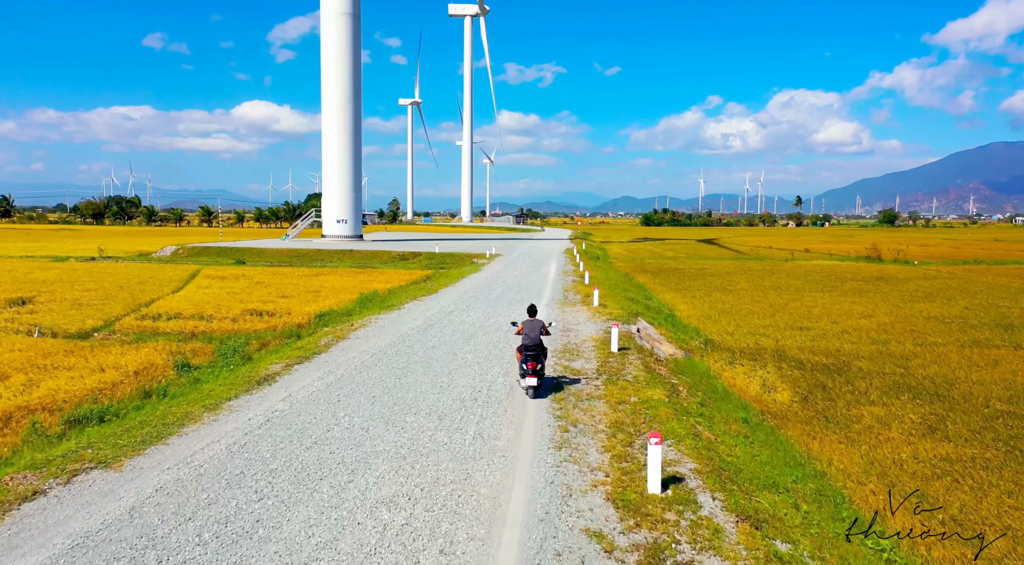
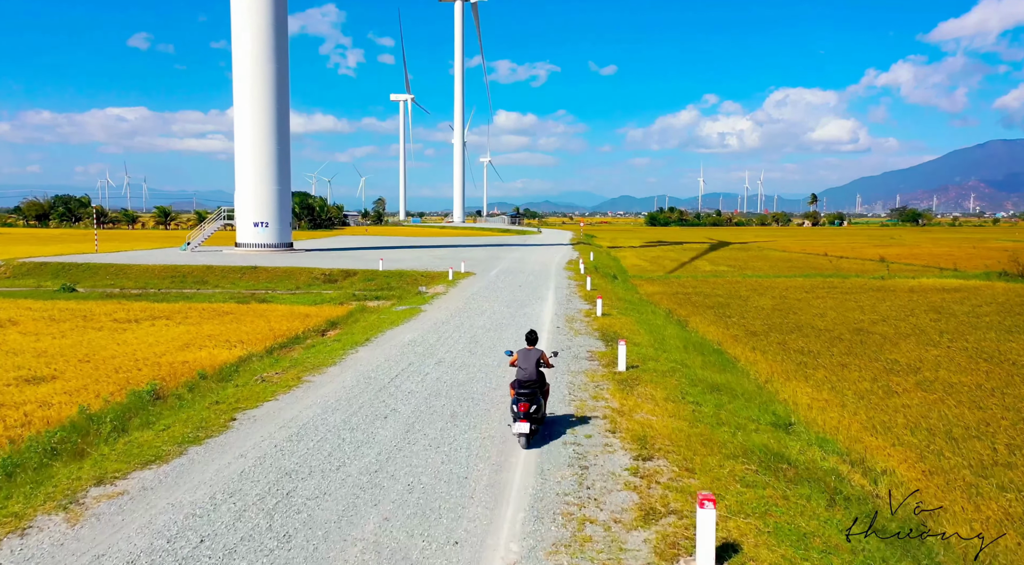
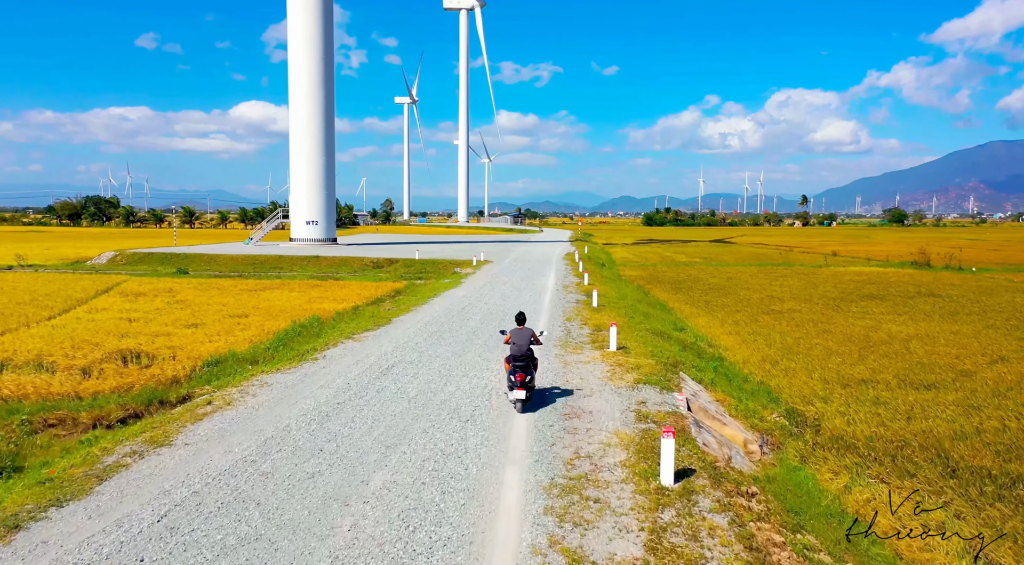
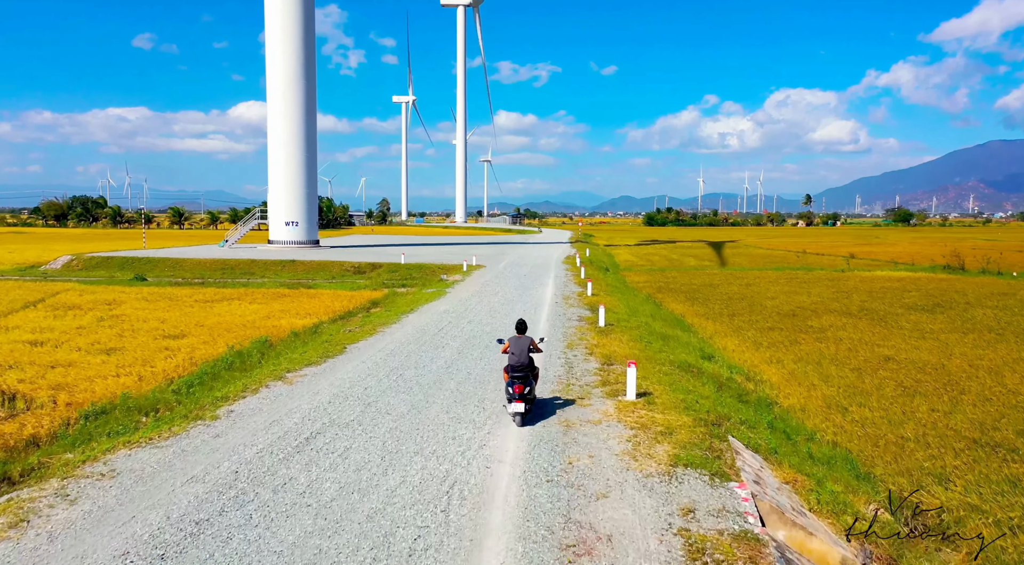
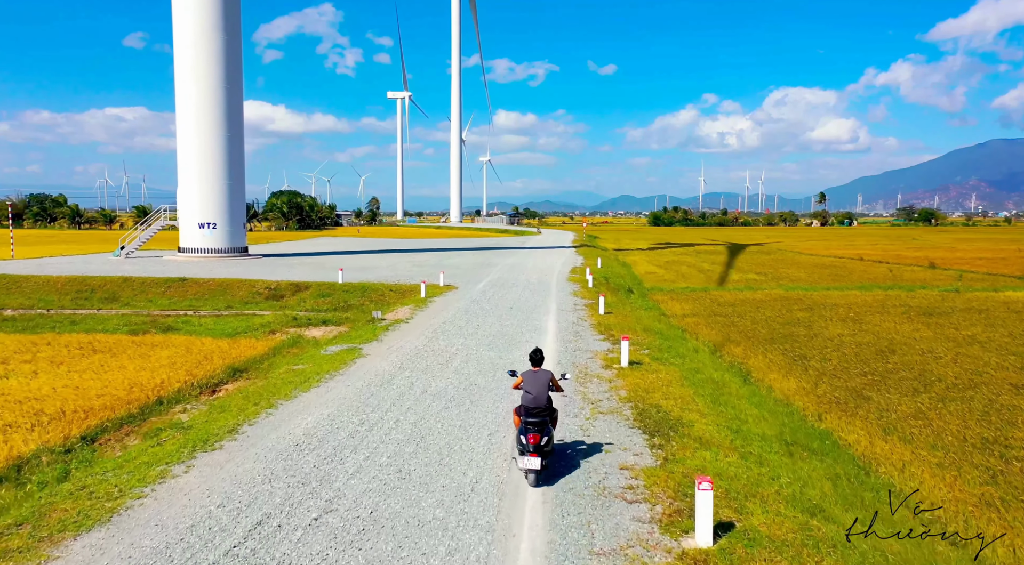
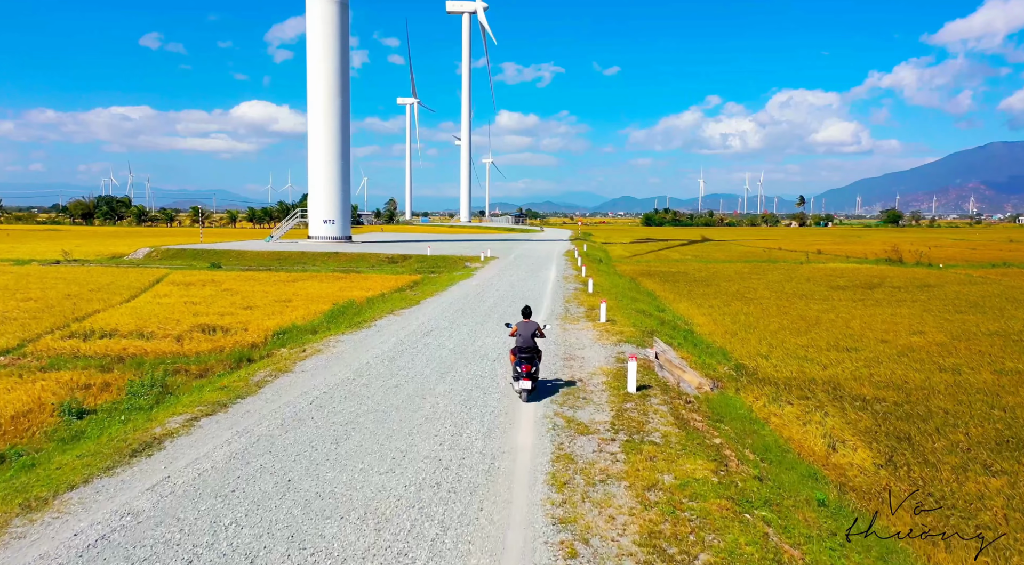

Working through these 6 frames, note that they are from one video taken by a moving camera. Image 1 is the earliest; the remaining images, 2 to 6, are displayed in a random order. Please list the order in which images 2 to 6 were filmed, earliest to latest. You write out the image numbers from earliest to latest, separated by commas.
6, 3, 4, 2, 5
